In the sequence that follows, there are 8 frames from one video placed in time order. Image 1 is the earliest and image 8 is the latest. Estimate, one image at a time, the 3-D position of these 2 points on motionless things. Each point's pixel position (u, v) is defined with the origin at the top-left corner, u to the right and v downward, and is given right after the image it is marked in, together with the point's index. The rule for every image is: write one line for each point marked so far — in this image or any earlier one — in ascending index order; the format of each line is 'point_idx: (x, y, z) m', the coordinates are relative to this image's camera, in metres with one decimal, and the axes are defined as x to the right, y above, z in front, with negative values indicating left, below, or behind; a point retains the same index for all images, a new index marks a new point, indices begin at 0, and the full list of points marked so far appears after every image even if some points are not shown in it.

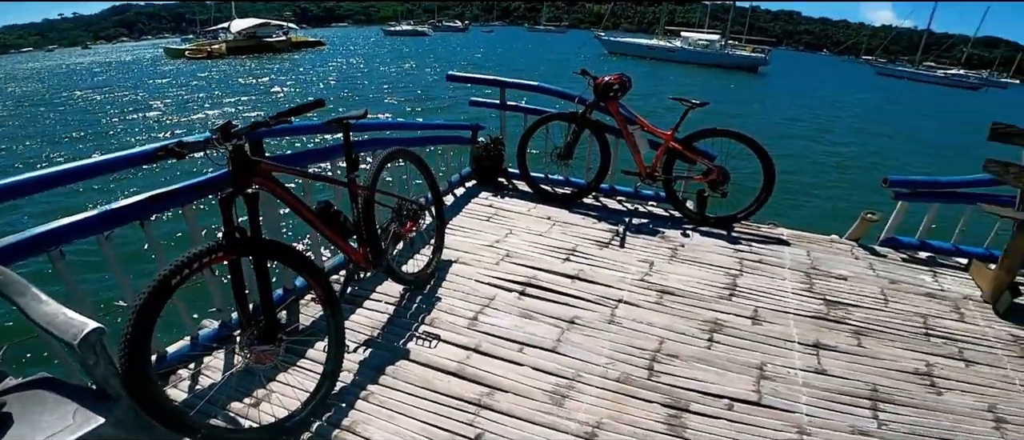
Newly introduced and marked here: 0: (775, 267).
0: (+2.9, -0.5, +6.1) m
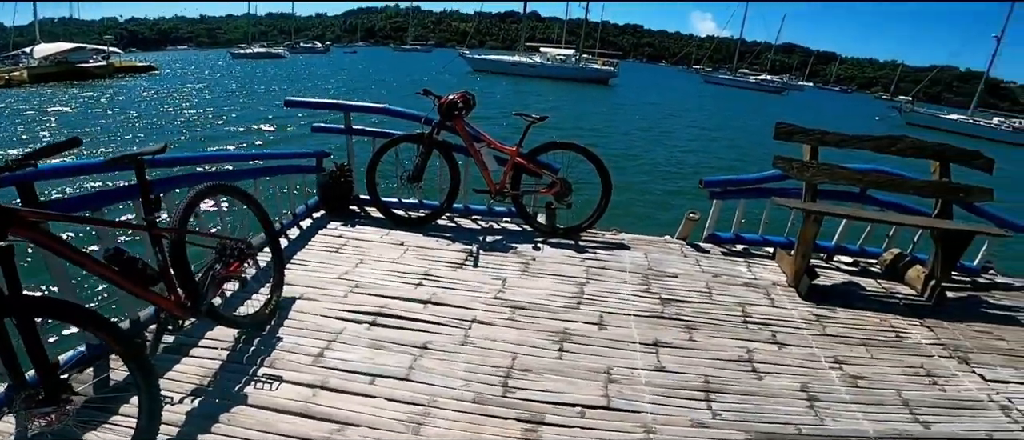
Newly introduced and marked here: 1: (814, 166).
0: (+1.2, -0.6, +6.4) m
1: (+2.6, +0.5, +4.7) m
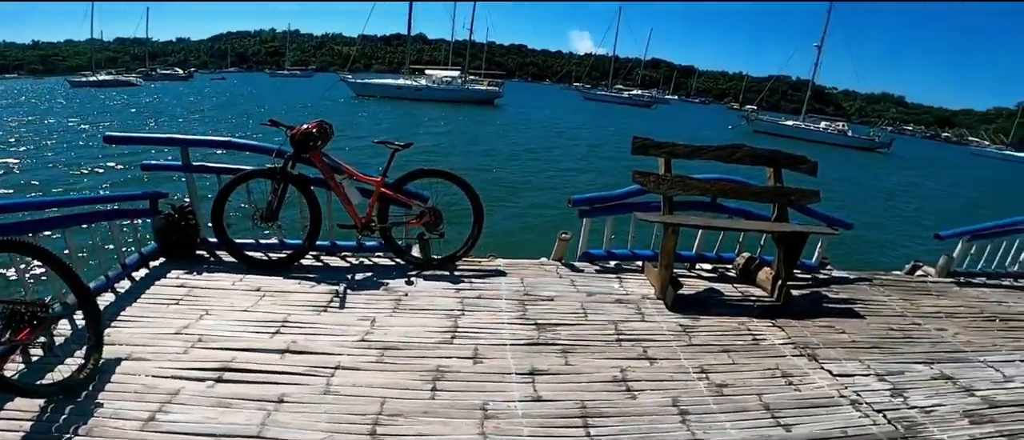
0: (-0.2, -0.9, +6.2) m
1: (+1.4, +0.4, +4.8) m
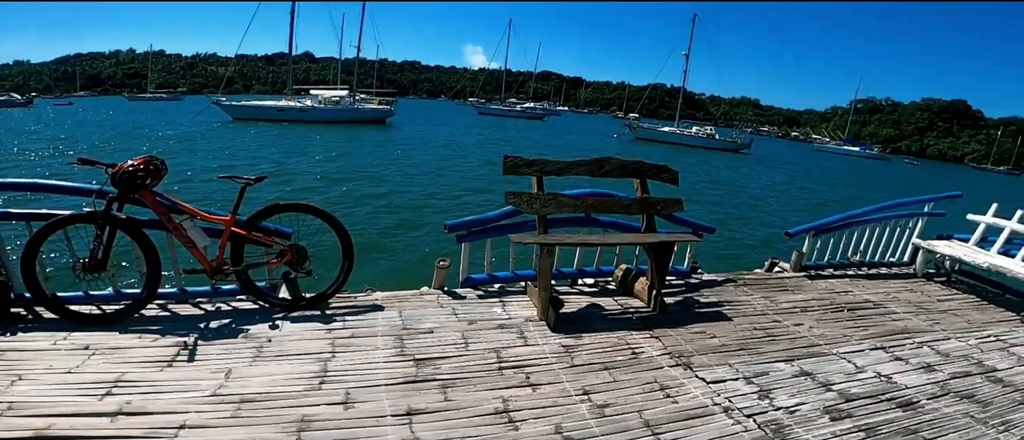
0: (-1.5, -1.2, +5.7) m
1: (+0.2, +0.2, +4.6) m
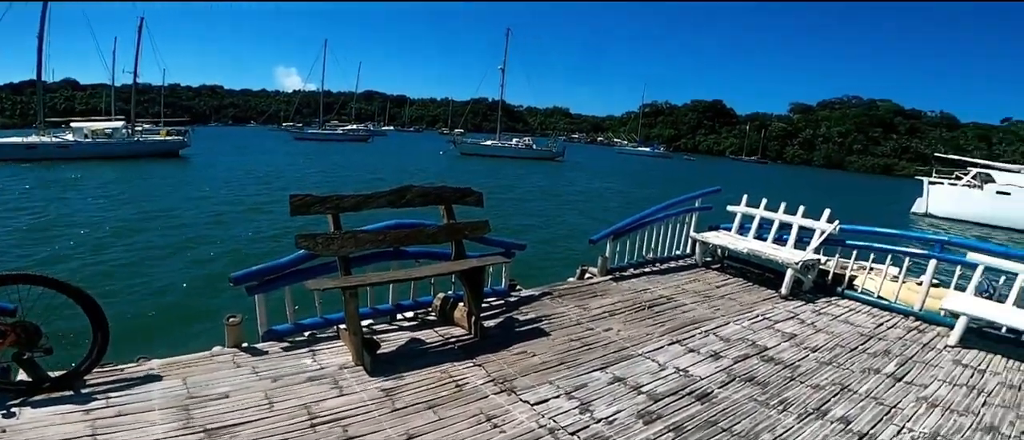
0: (-3.1, -1.7, +4.7) m
1: (-1.3, -0.1, +4.2) m
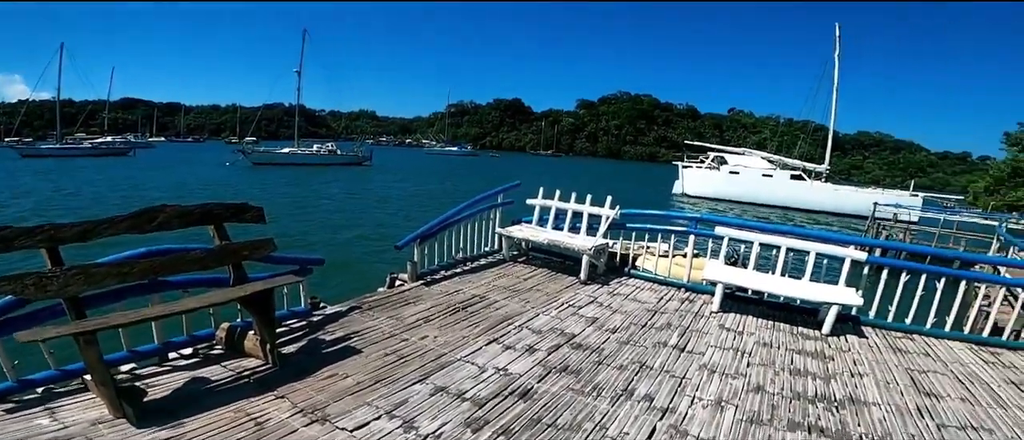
0: (-4.3, -2.1, +3.2) m
1: (-2.6, -0.3, +3.3) m
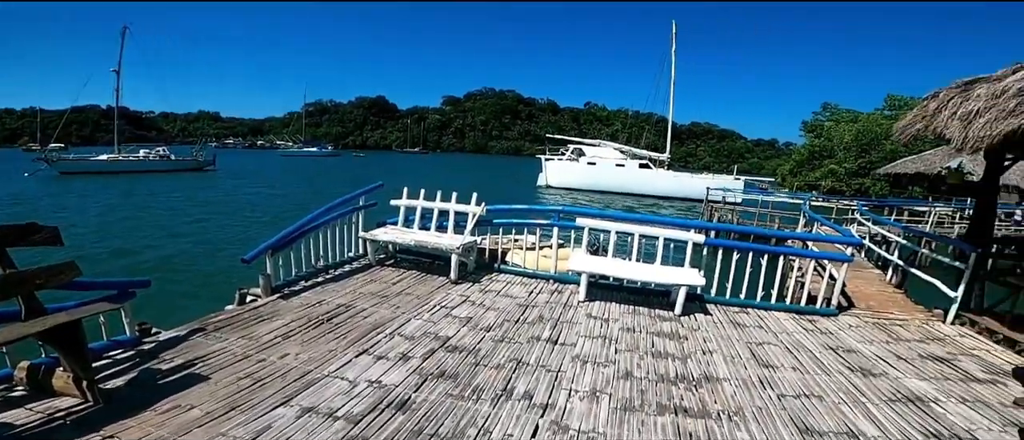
0: (-4.8, -2.4, +2.1) m
1: (-3.2, -0.5, +2.6) m
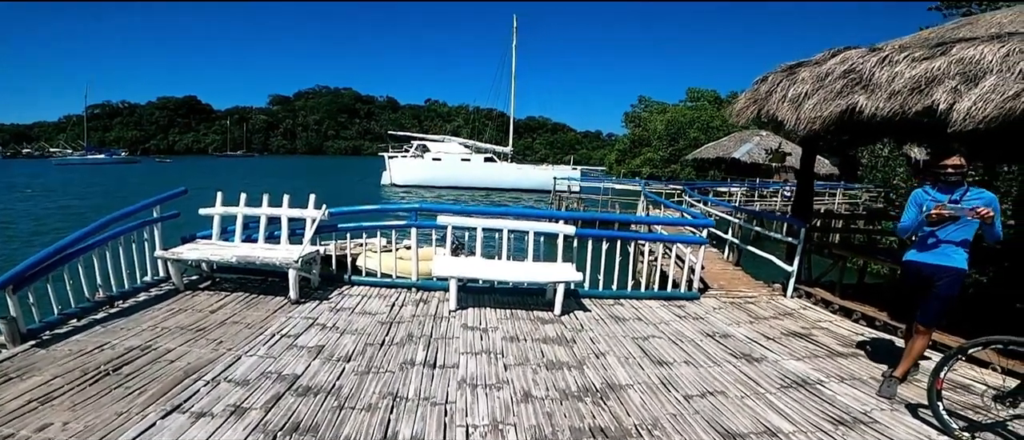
0: (-4.7, -2.6, +0.1) m
1: (-3.5, -0.7, +1.0) m
